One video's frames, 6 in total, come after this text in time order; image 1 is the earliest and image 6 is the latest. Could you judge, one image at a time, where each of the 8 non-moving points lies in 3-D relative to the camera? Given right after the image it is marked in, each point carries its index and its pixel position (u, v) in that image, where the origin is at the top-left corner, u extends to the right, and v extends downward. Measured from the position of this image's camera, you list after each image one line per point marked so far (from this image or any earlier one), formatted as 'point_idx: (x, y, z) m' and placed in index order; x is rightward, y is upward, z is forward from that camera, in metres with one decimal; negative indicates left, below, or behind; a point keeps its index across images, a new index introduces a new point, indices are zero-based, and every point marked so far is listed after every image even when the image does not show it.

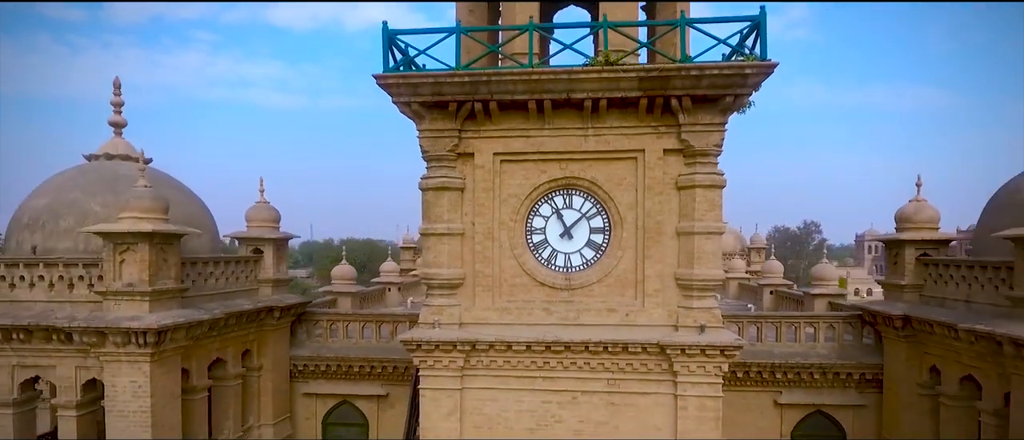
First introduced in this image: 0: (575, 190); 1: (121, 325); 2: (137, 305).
0: (+0.9, +0.4, +8.6) m
1: (-5.1, -1.4, +8.0) m
2: (-5.0, -1.1, +8.2) m
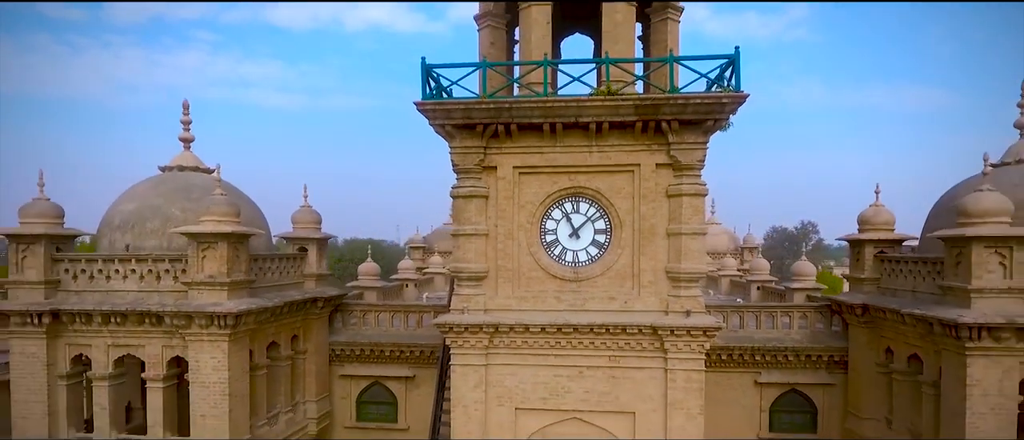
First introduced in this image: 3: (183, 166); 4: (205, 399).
0: (+1.2, +0.4, +10.2) m
1: (-4.8, -1.4, +9.6) m
2: (-4.8, -1.2, +9.9) m
3: (-6.3, +1.0, +11.8) m
4: (-5.0, -2.9, +9.9) m
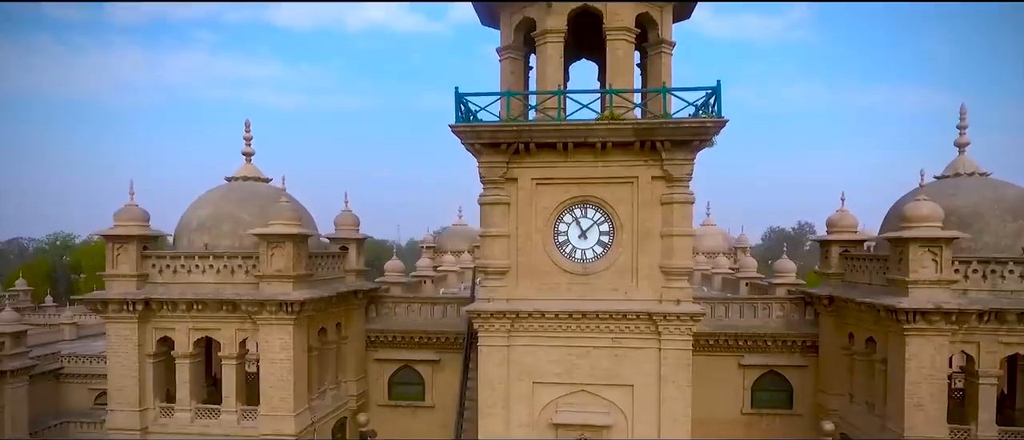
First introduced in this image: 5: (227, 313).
0: (+1.6, +0.3, +12.1) m
1: (-4.5, -1.5, +11.5) m
2: (-4.4, -1.2, +11.8) m
3: (-5.9, +1.0, +13.7) m
4: (-4.6, -3.0, +11.8) m
5: (-5.6, -1.8, +12.0) m
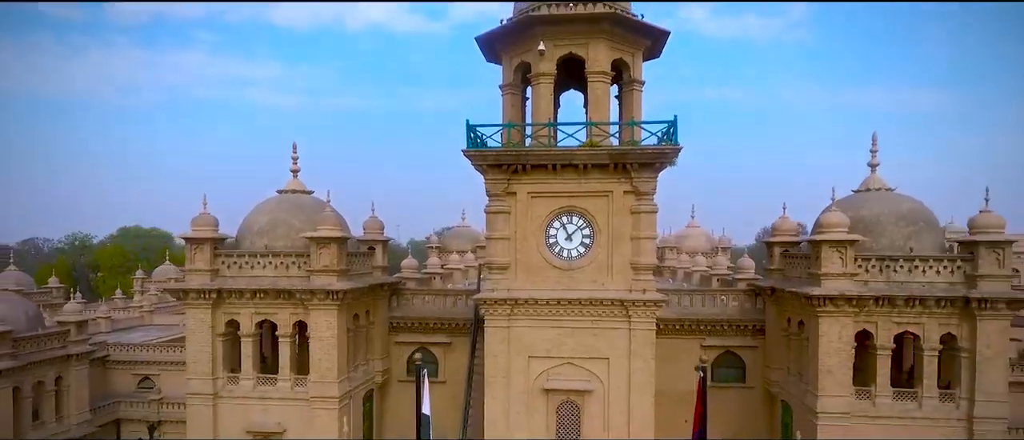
0: (+1.5, +0.2, +15.1) m
1: (-4.5, -1.6, +14.5) m
2: (-4.4, -1.4, +14.7) m
3: (-5.9, +0.8, +16.7) m
4: (-4.6, -3.1, +14.8) m
5: (-5.6, -2.0, +14.9) m
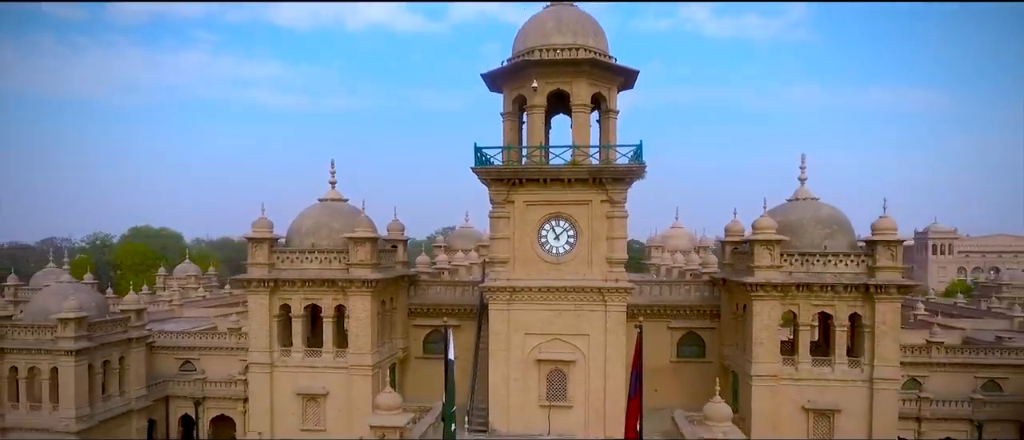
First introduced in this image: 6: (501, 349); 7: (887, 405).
0: (+1.5, +0.1, +18.7) m
1: (-4.5, -1.7, +18.1) m
2: (-4.4, -1.5, +18.3) m
3: (-6.0, +0.7, +20.3) m
4: (-4.7, -3.2, +18.4) m
5: (-5.6, -2.1, +18.5) m
6: (-0.4, -4.0, +18.8) m
7: (+10.4, -5.1, +16.8) m
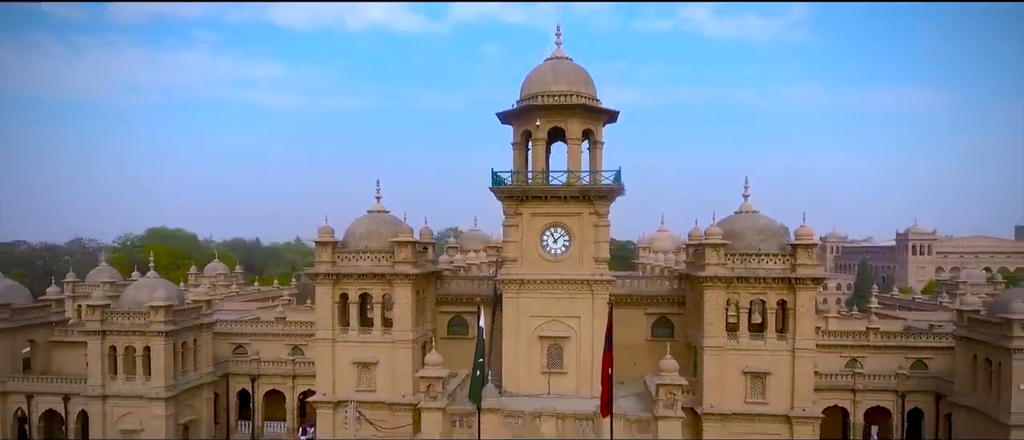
0: (+1.9, -0.2, +24.1) m
1: (-4.2, -2.0, +23.4) m
2: (-4.1, -1.8, +23.7) m
3: (-5.6, +0.4, +25.7) m
4: (-4.3, -3.5, +23.8) m
5: (-5.3, -2.4, +23.9) m
6: (0.0, -4.3, +24.2) m
7: (+10.7, -5.4, +22.2) m
